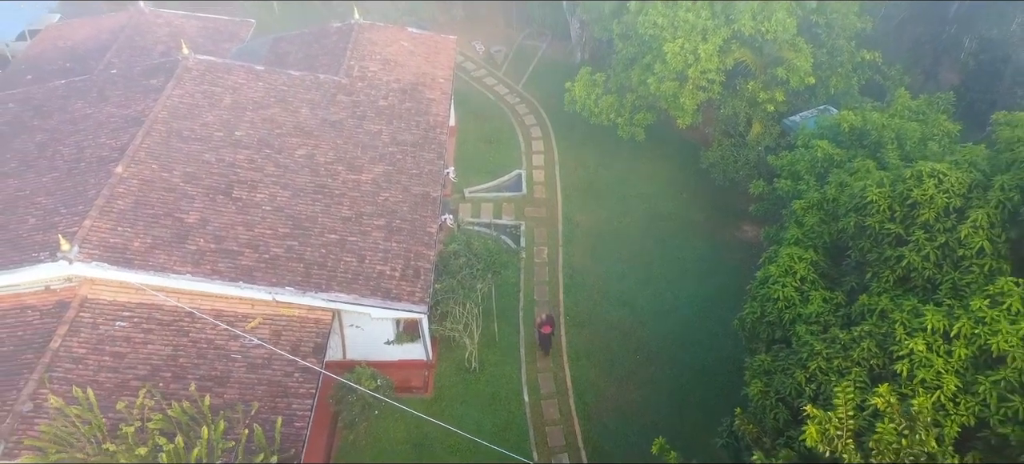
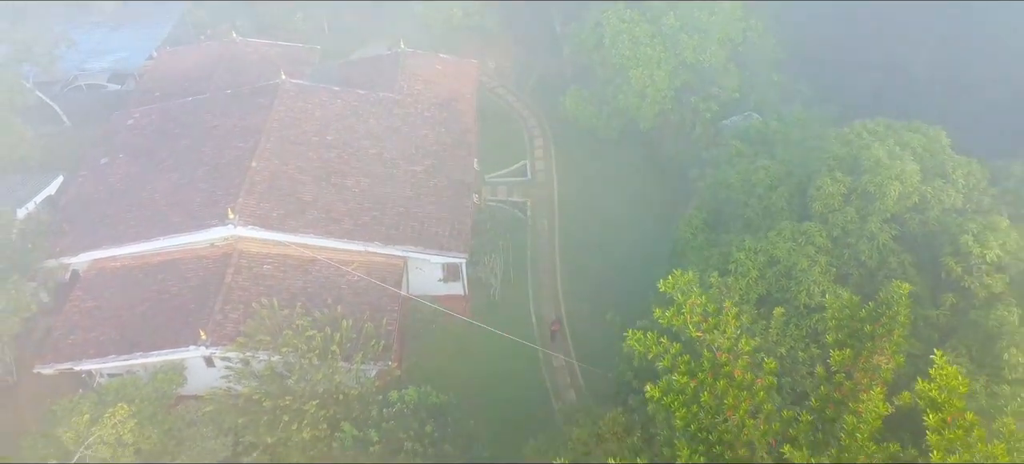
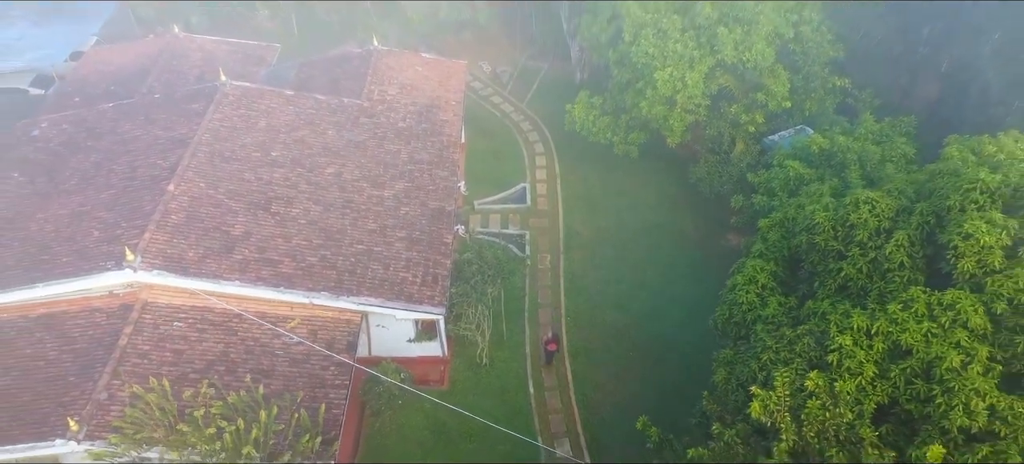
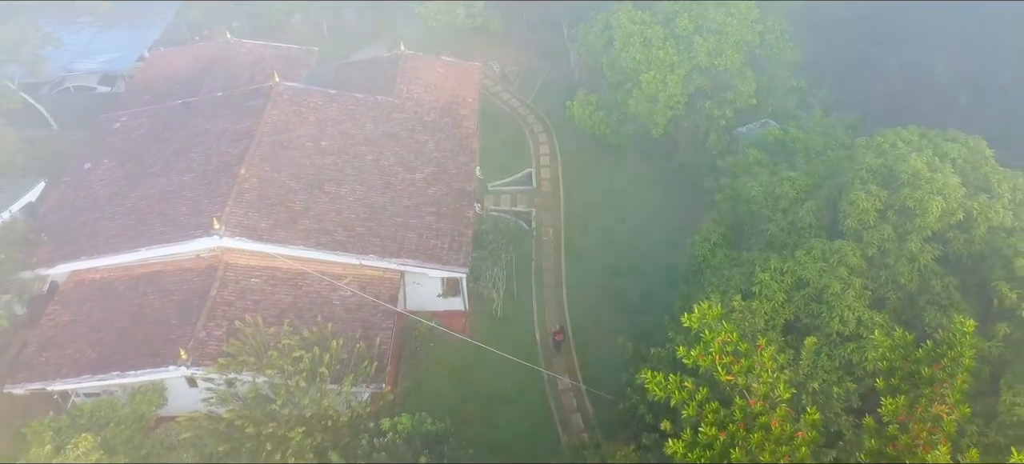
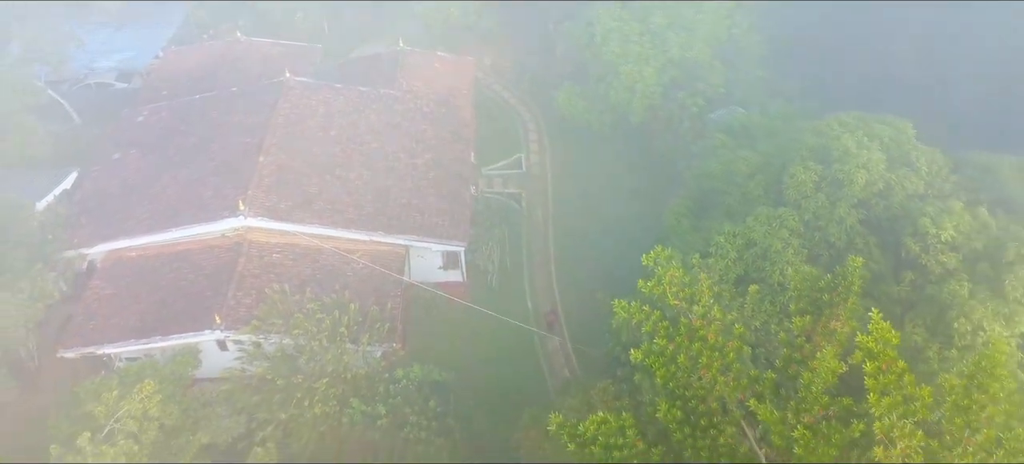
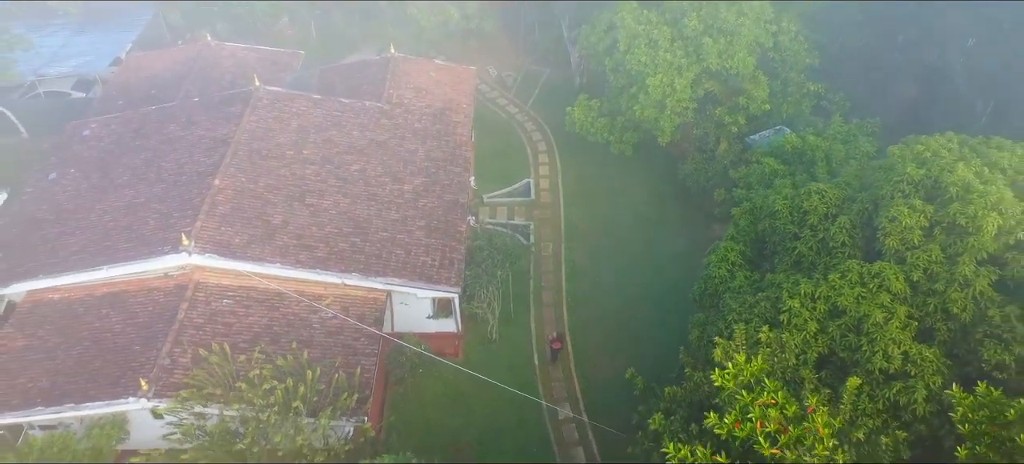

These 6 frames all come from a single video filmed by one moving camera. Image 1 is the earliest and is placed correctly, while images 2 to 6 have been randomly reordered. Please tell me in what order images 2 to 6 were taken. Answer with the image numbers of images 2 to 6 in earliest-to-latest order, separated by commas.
3, 6, 4, 2, 5
